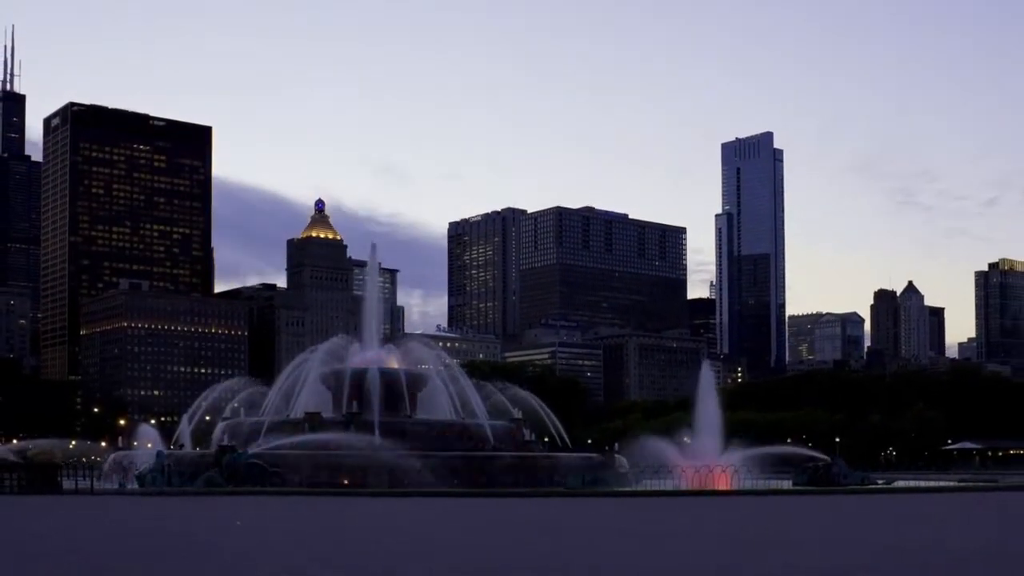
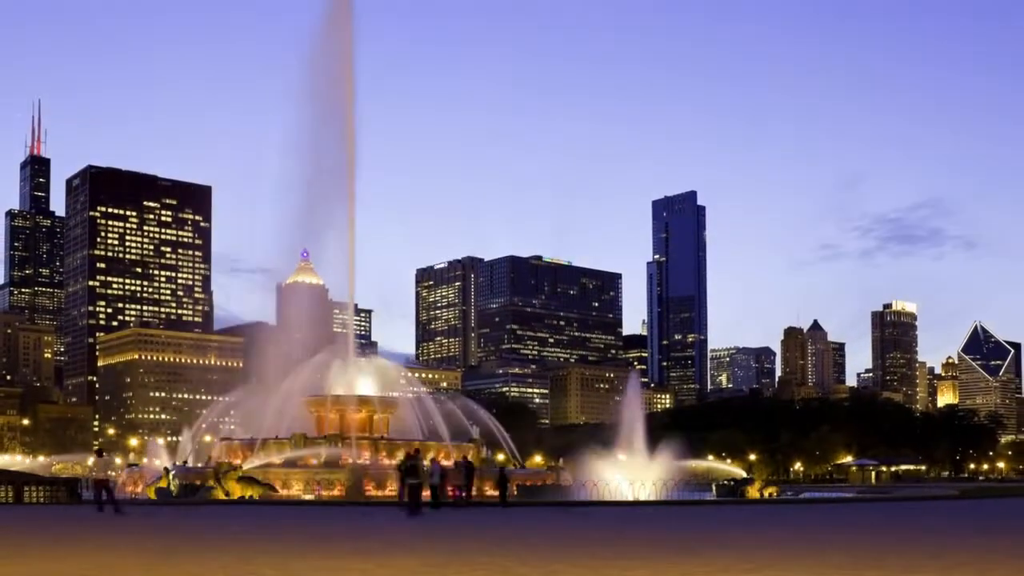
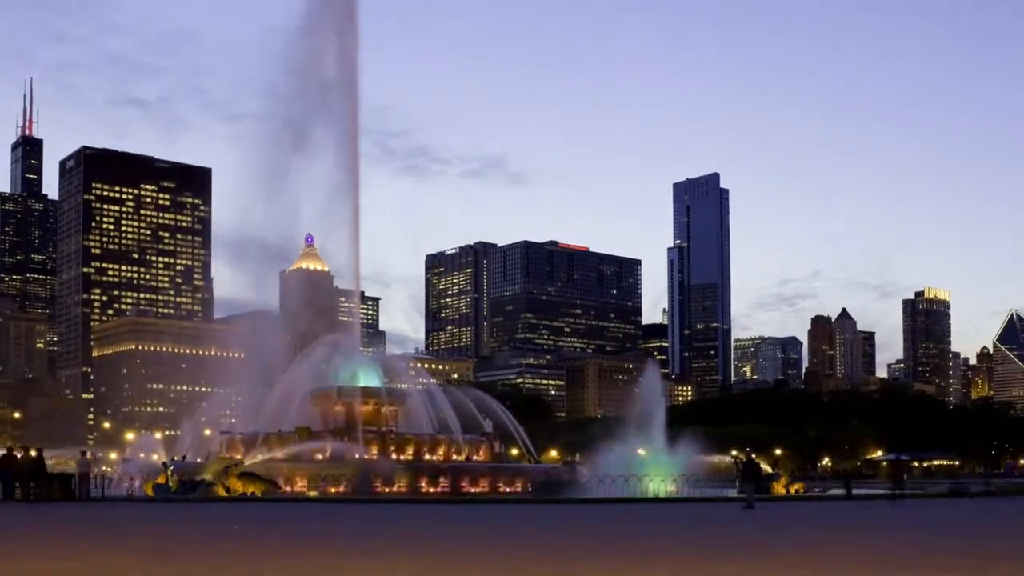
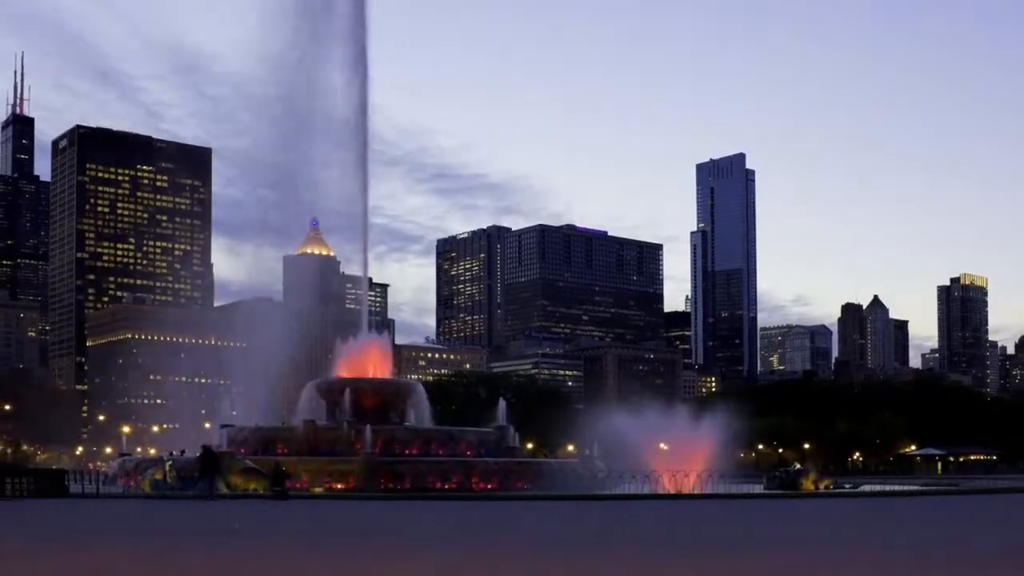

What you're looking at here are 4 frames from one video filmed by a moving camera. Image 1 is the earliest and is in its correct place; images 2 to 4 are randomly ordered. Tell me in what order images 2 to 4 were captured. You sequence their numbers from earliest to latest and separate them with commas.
4, 3, 2
